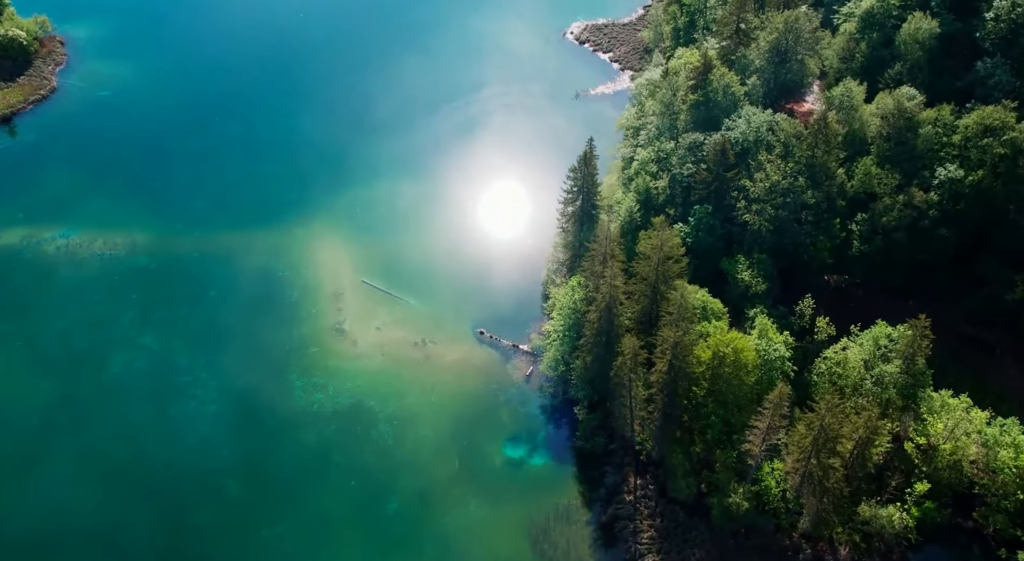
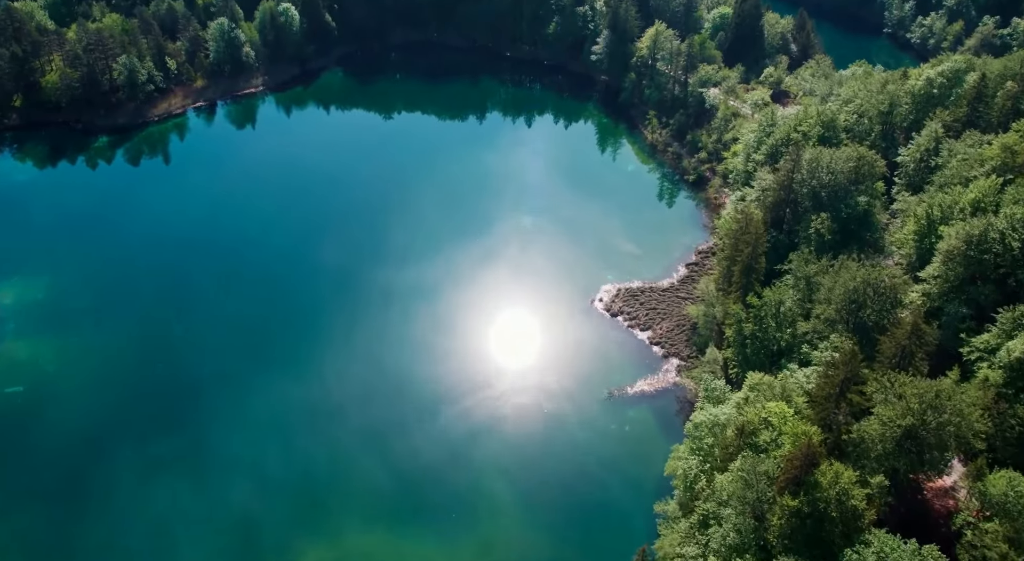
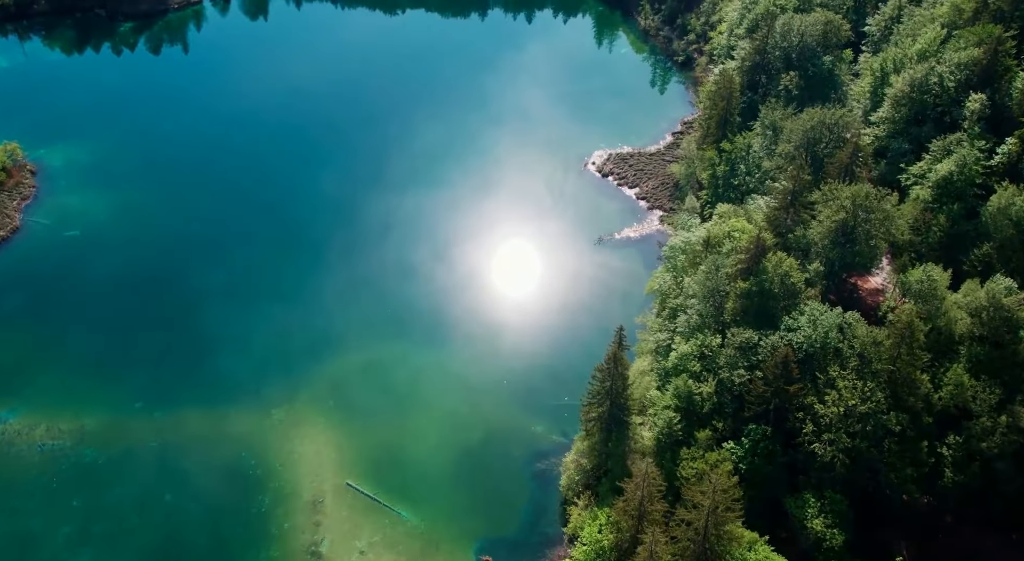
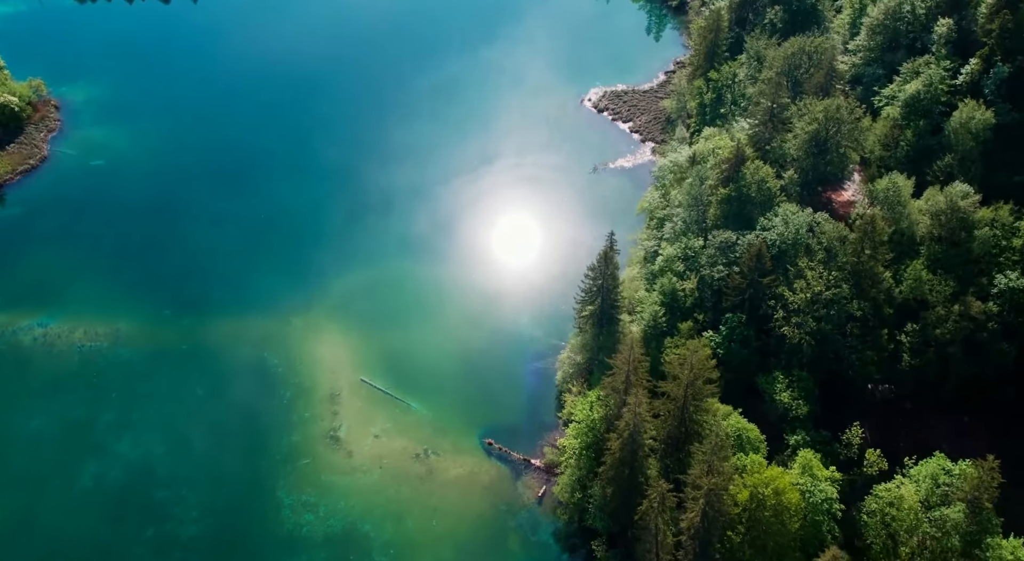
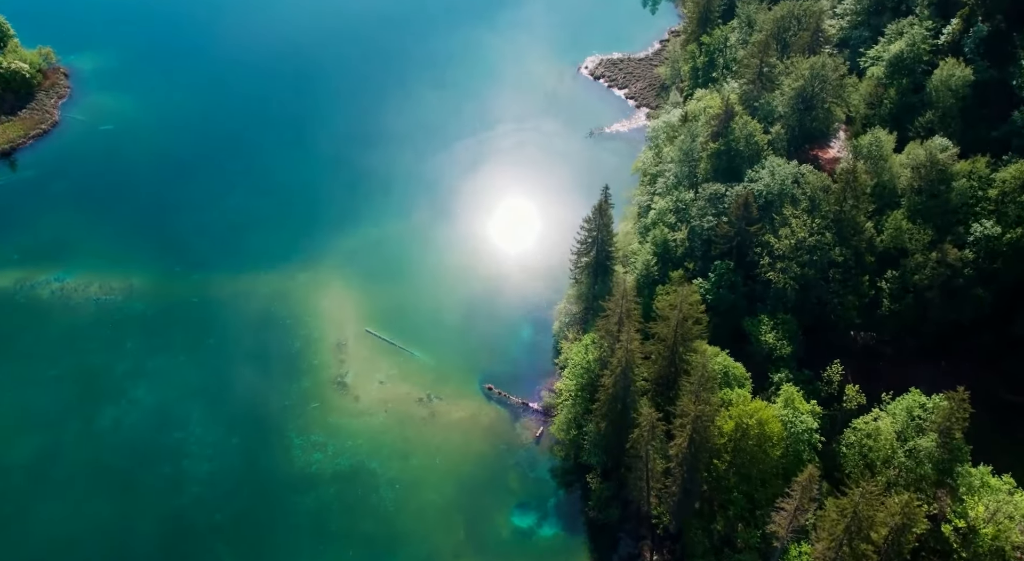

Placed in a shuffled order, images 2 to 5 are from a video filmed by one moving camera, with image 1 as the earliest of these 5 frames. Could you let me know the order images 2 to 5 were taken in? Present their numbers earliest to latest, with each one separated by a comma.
5, 4, 3, 2
